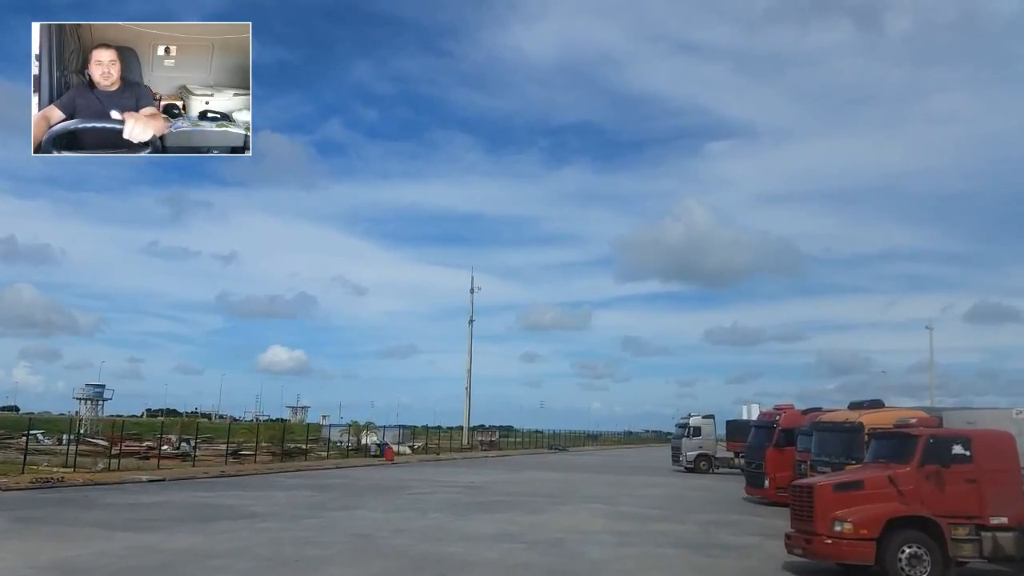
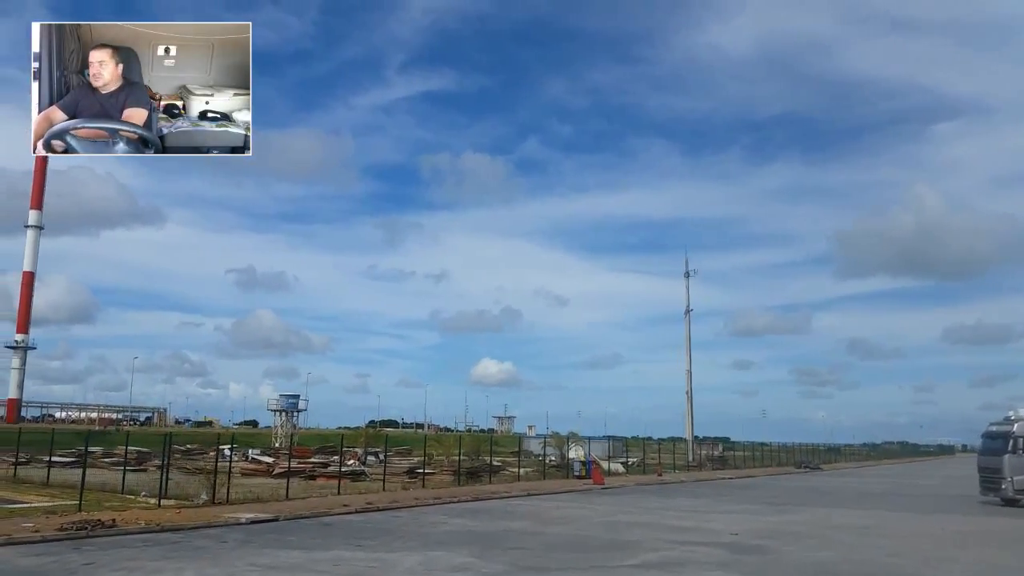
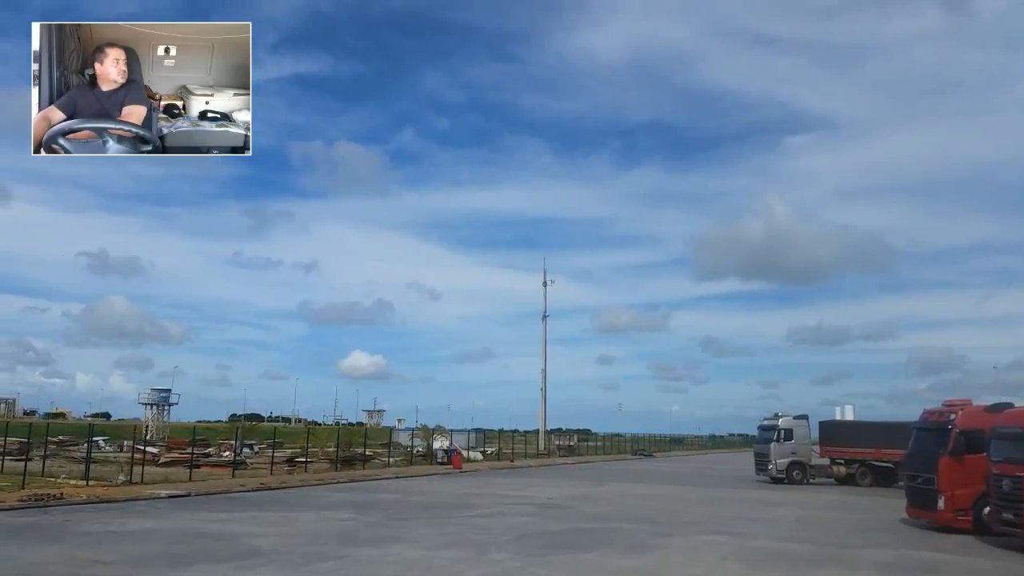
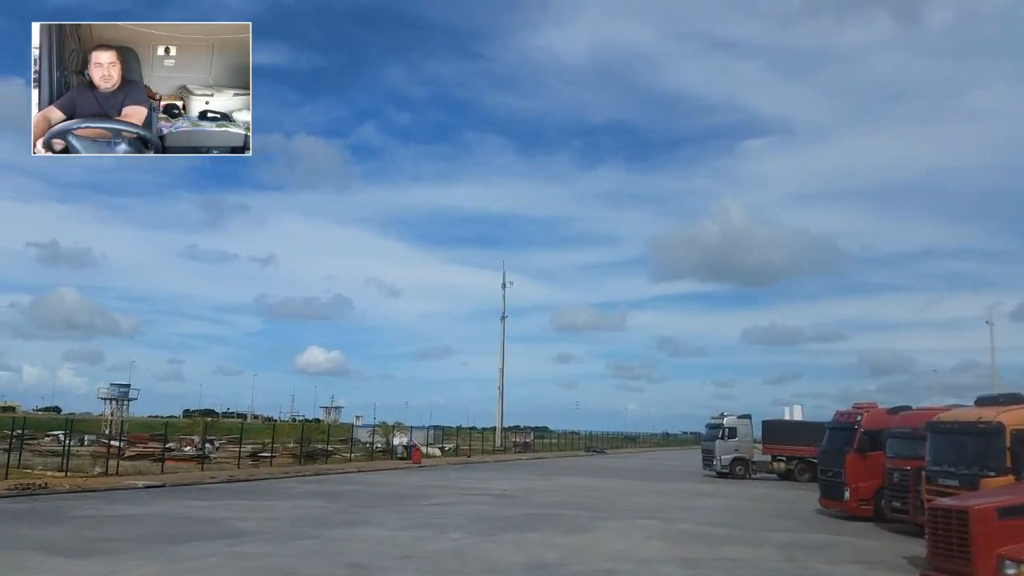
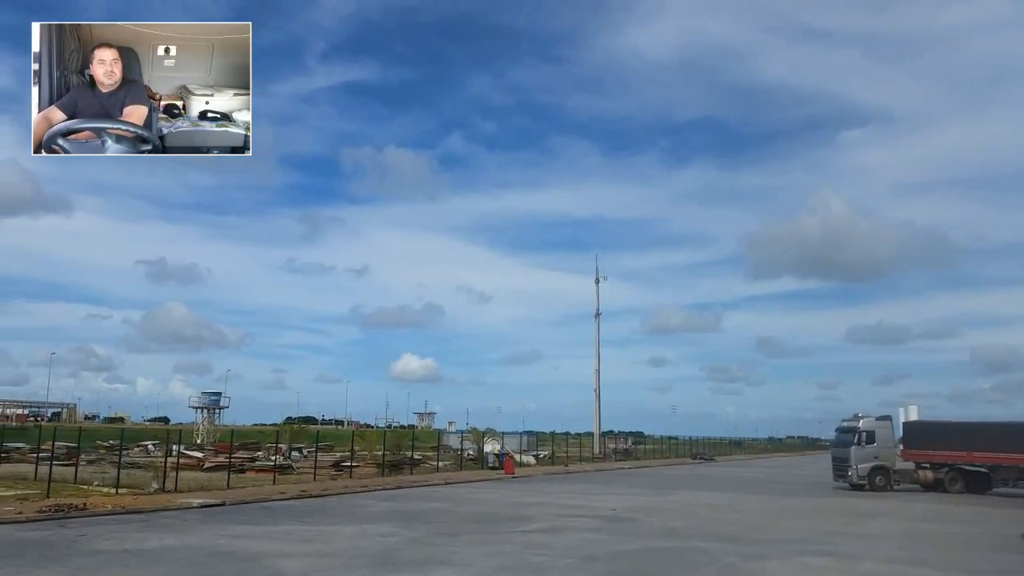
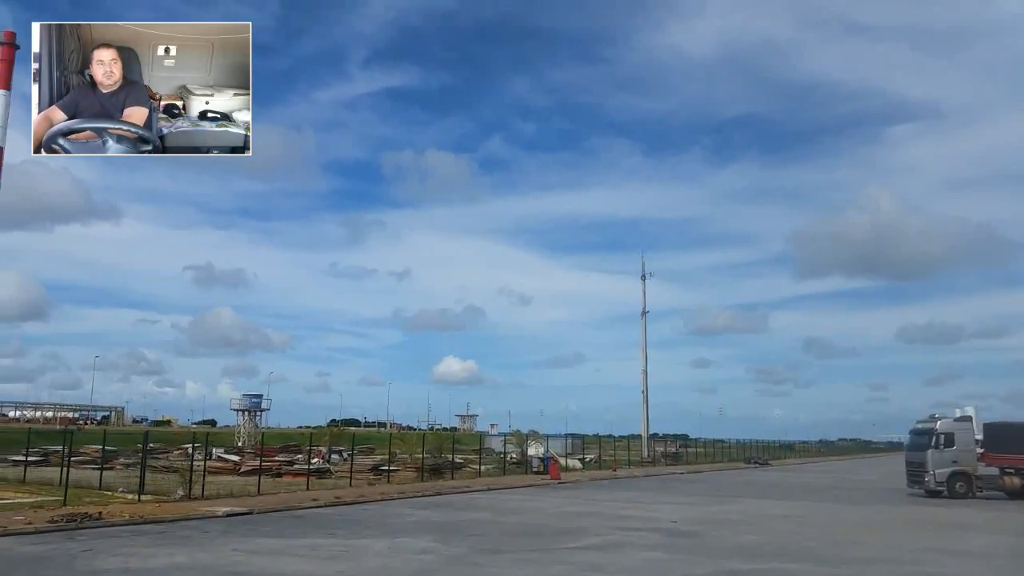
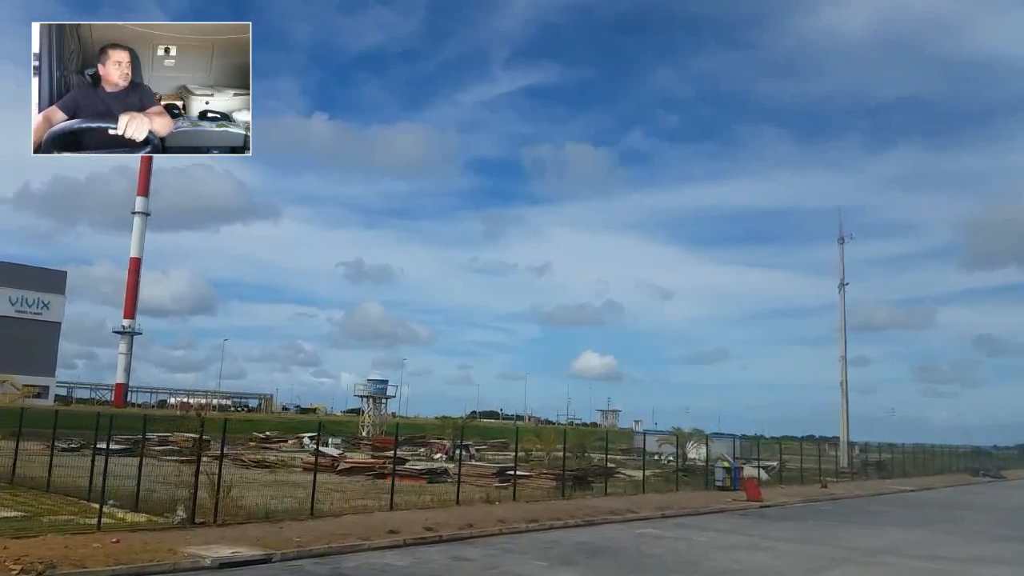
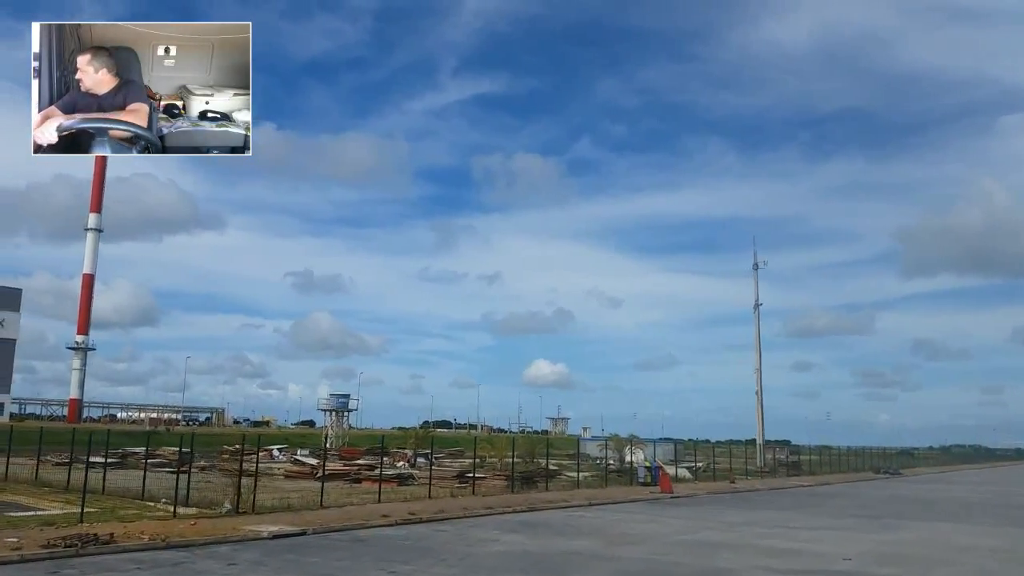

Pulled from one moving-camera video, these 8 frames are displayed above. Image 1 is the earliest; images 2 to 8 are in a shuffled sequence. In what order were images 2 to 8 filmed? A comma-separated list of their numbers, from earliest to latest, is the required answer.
4, 3, 5, 6, 2, 8, 7
